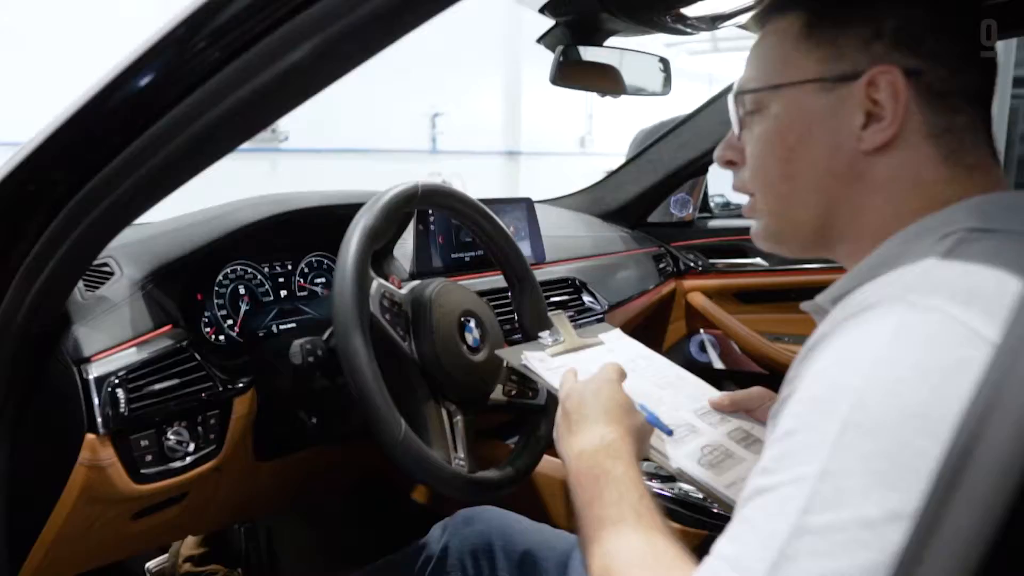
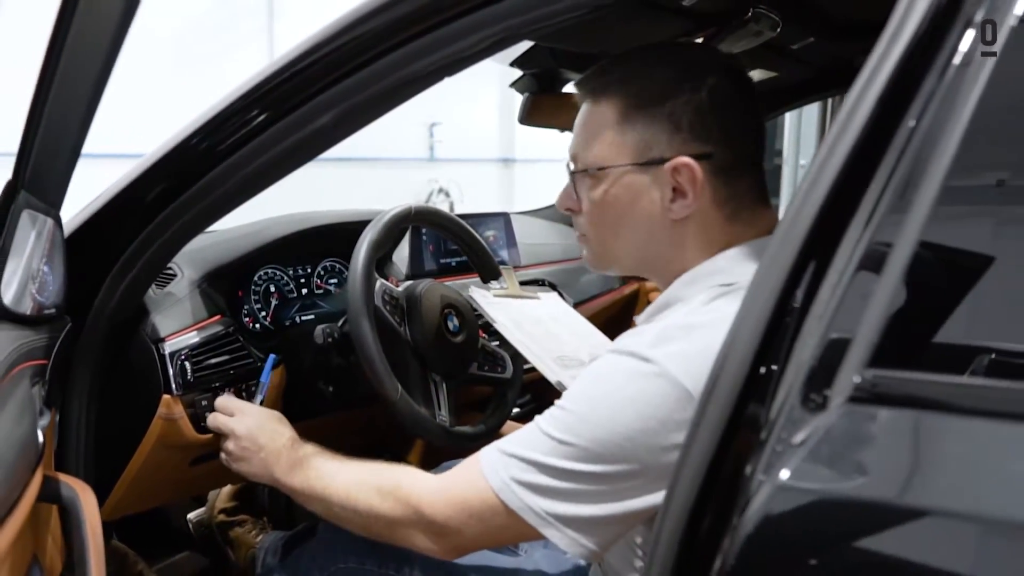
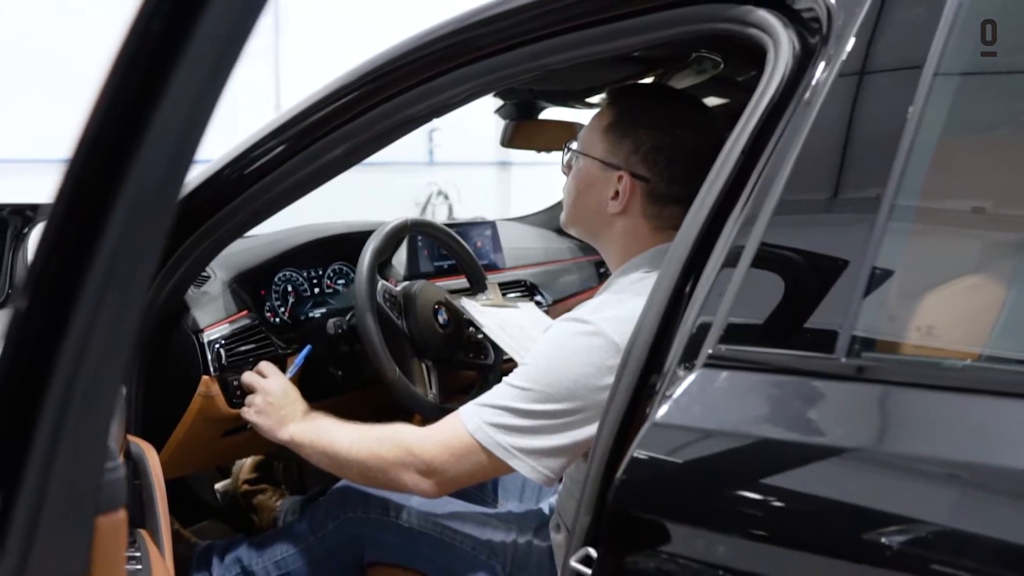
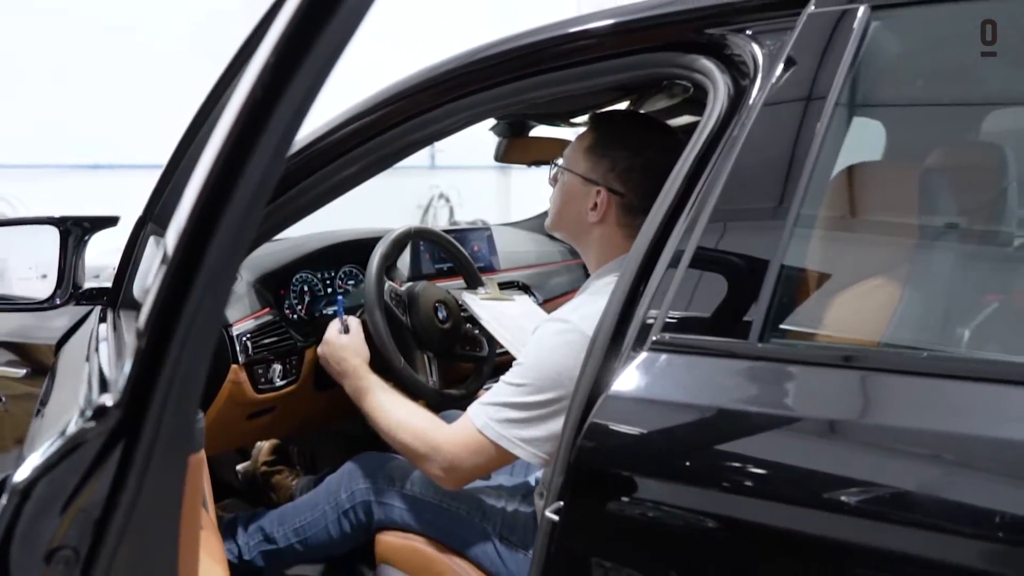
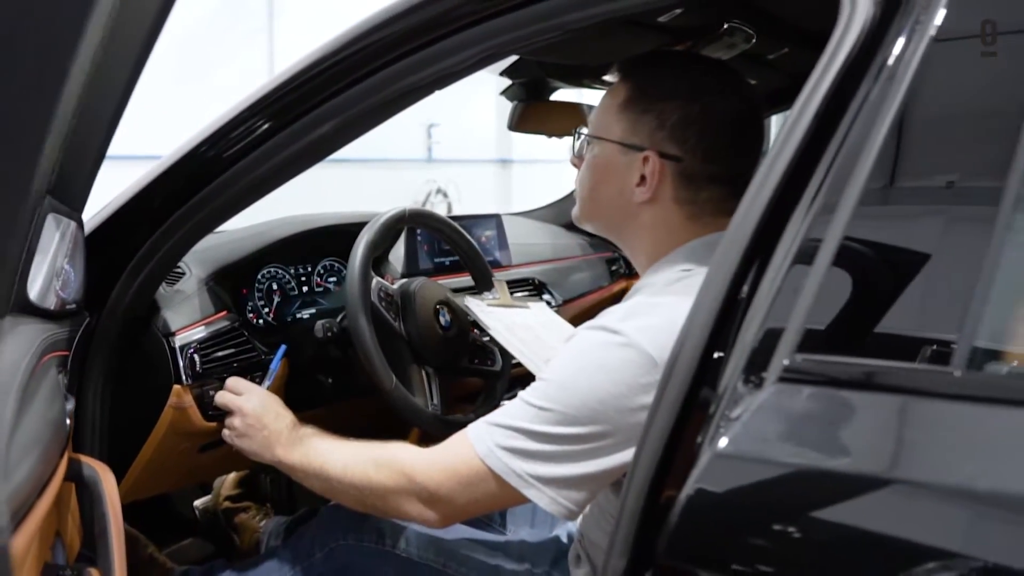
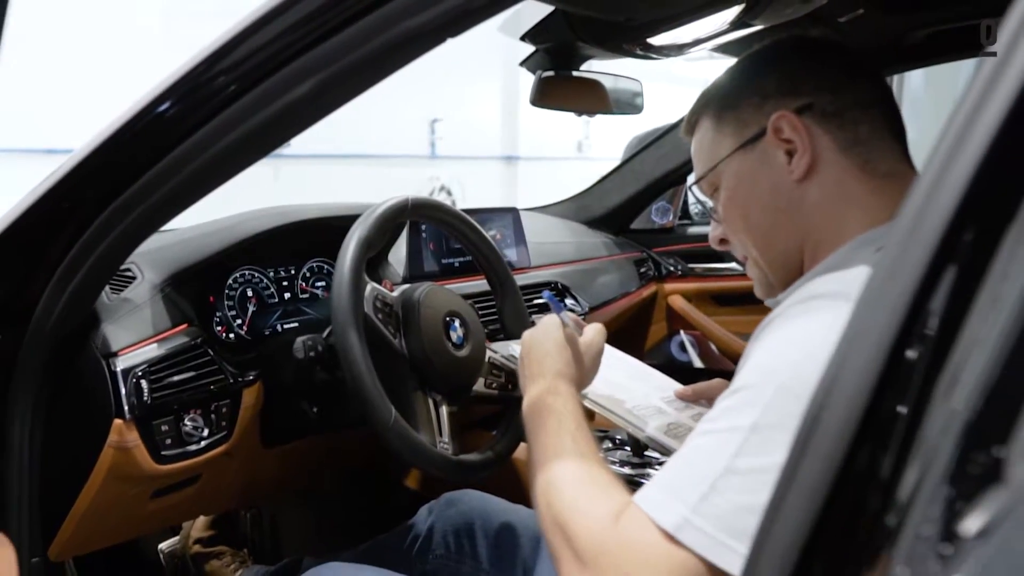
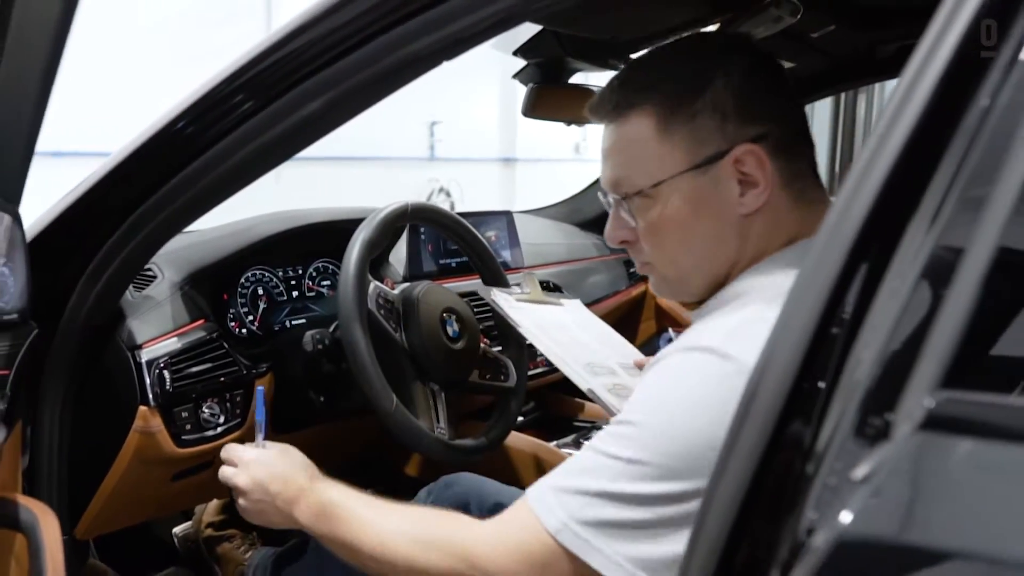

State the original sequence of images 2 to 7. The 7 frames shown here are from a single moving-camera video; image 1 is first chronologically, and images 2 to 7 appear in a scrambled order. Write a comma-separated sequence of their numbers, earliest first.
6, 7, 2, 5, 3, 4
